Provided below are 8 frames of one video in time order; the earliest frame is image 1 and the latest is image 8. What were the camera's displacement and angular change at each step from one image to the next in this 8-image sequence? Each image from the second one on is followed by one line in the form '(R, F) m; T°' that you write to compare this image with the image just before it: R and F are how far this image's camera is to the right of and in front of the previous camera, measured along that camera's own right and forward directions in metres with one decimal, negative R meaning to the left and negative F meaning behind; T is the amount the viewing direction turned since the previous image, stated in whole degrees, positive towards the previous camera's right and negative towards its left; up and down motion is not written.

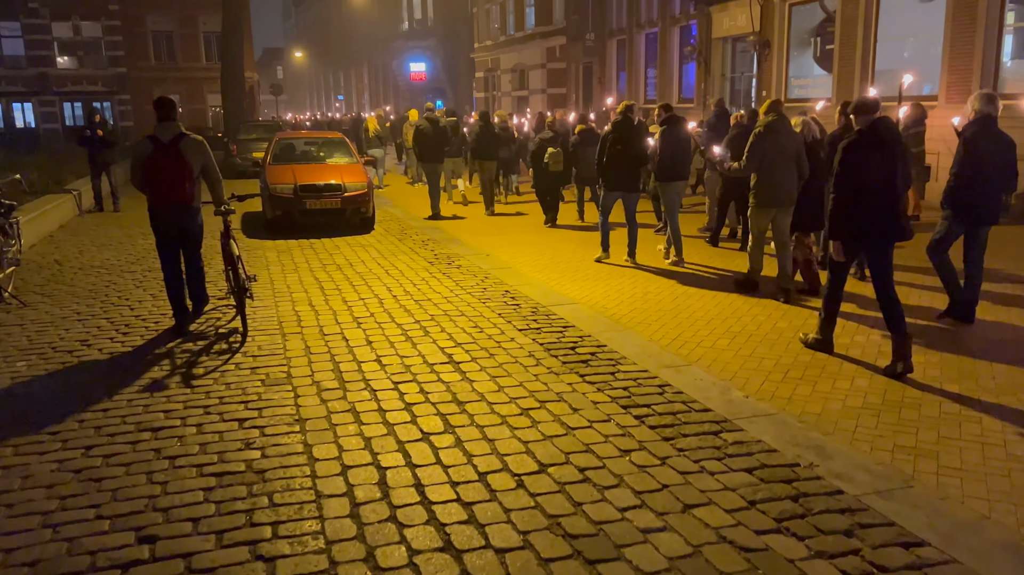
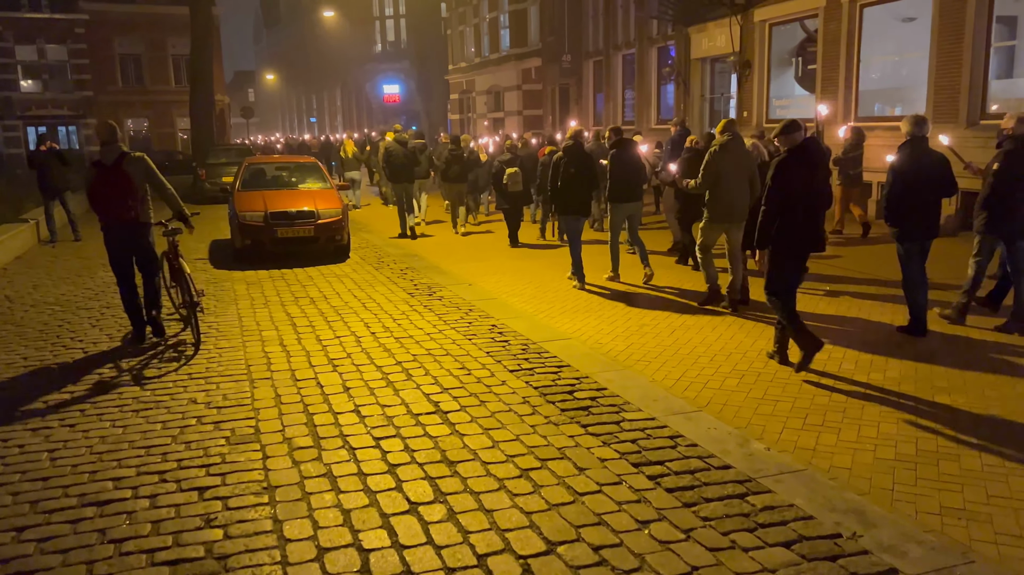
(-0.1, +0.5) m; +2°
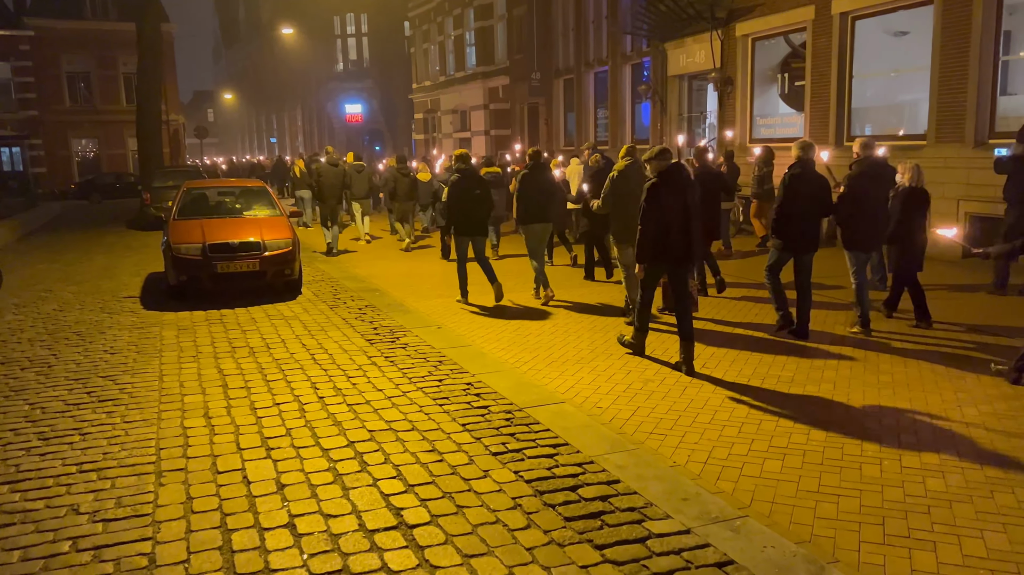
(-0.1, +1.3) m; +2°
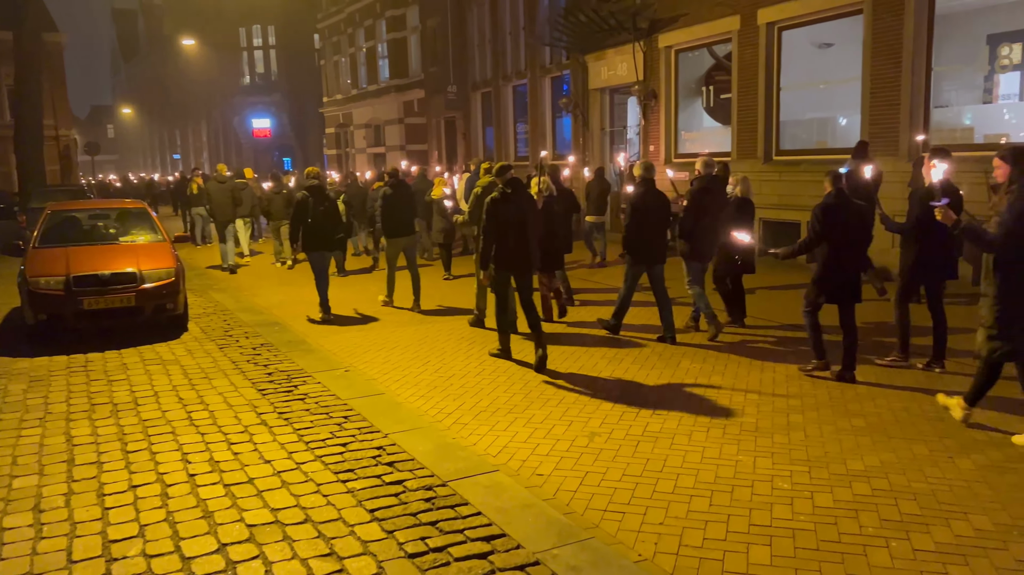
(0.0, +1.0) m; +6°
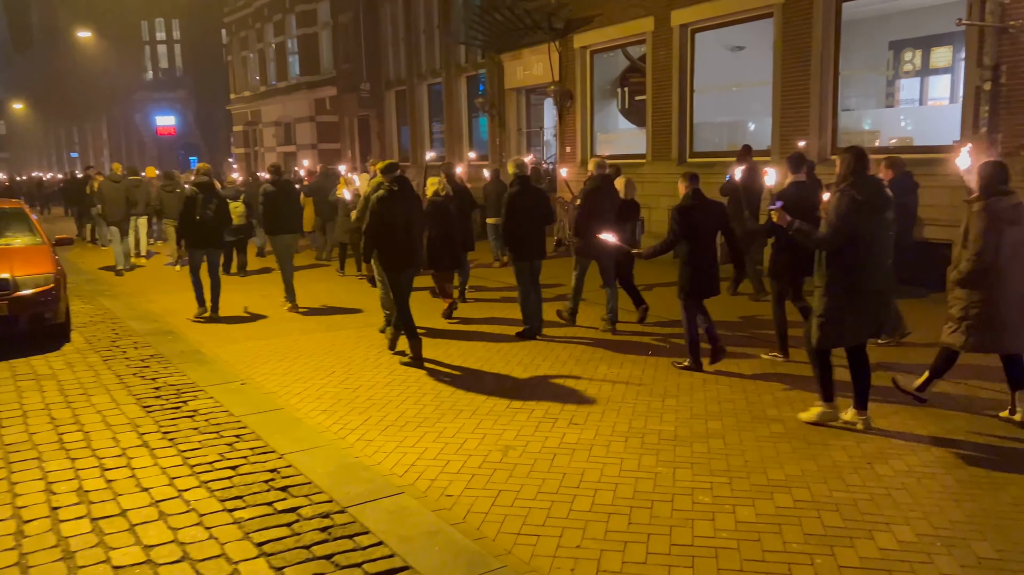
(+0.1, +0.3) m; +6°
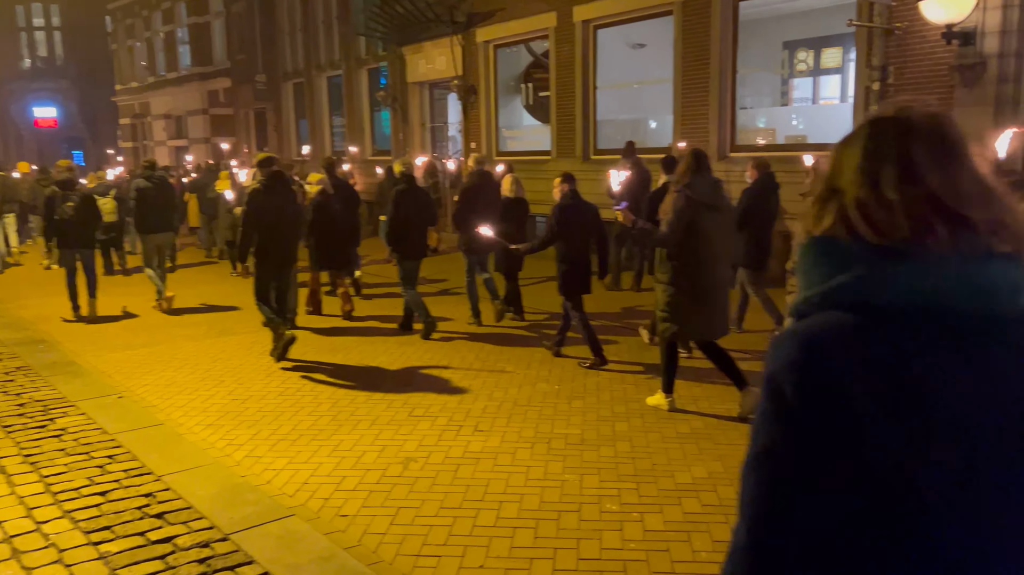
(+0.1, +0.2) m; +6°
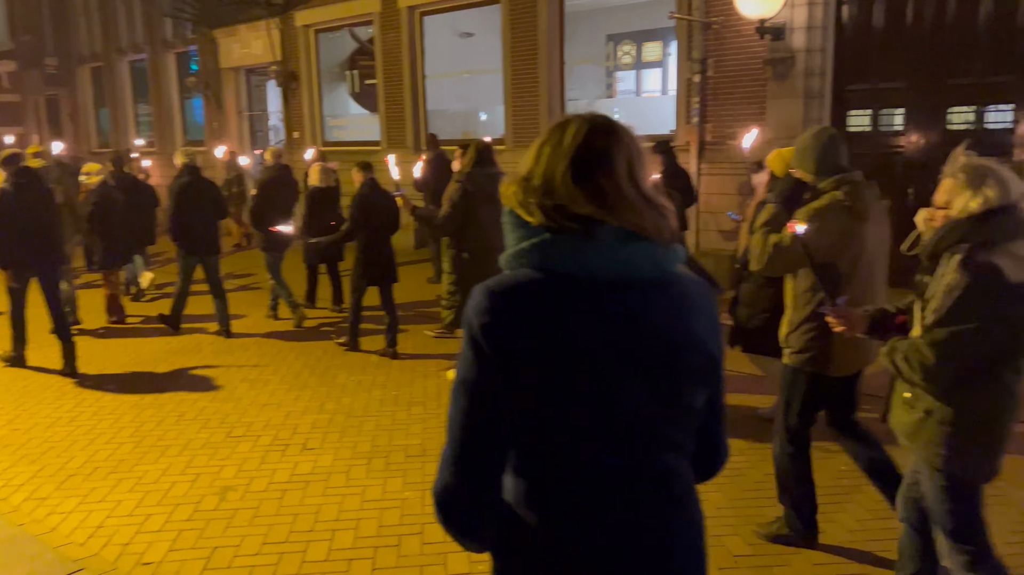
(0.0, +0.3) m; +12°
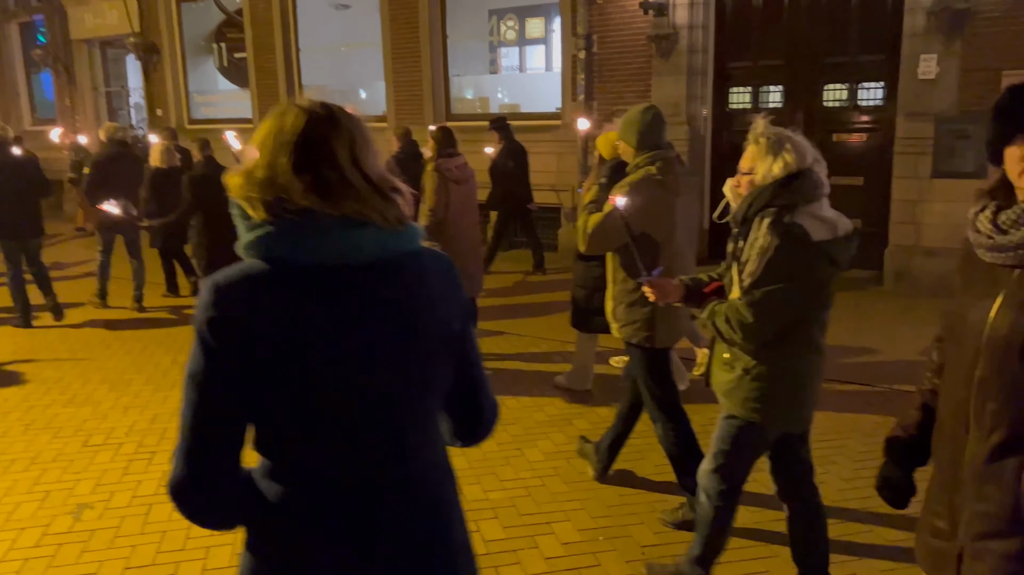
(0.0, +0.3) m; +8°
